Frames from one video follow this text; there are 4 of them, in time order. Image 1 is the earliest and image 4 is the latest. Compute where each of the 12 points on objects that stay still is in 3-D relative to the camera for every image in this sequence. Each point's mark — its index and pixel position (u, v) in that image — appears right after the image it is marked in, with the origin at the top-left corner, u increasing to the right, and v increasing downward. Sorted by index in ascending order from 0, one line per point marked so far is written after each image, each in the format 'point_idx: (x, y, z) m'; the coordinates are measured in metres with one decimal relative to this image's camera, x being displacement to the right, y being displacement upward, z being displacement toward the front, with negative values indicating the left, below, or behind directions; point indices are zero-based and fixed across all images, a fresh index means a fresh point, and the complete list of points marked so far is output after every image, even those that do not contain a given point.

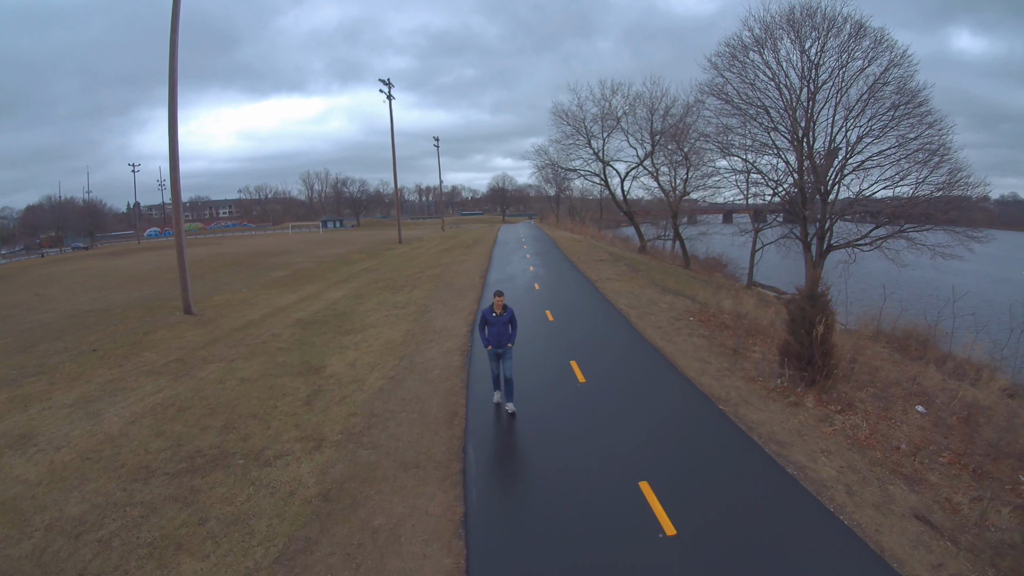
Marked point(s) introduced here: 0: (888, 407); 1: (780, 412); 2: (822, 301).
0: (+5.4, -1.6, +7.0) m
1: (+3.7, -1.7, +7.0) m
2: (+4.5, -0.2, +7.2) m
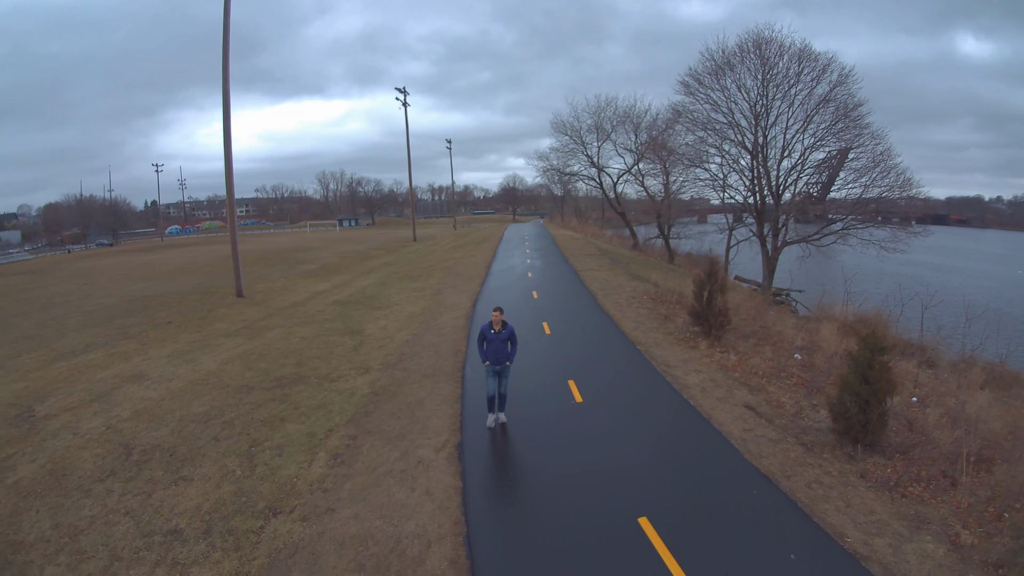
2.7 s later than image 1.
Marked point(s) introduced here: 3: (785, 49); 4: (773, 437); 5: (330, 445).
0: (+5.1, -1.2, +10.0) m
1: (+3.4, -1.2, +10.1) m
2: (+4.2, +0.3, +10.3) m
3: (+10.2, +8.9, +18.4) m
4: (+3.7, -2.1, +7.2) m
5: (-2.7, -2.3, +7.3) m
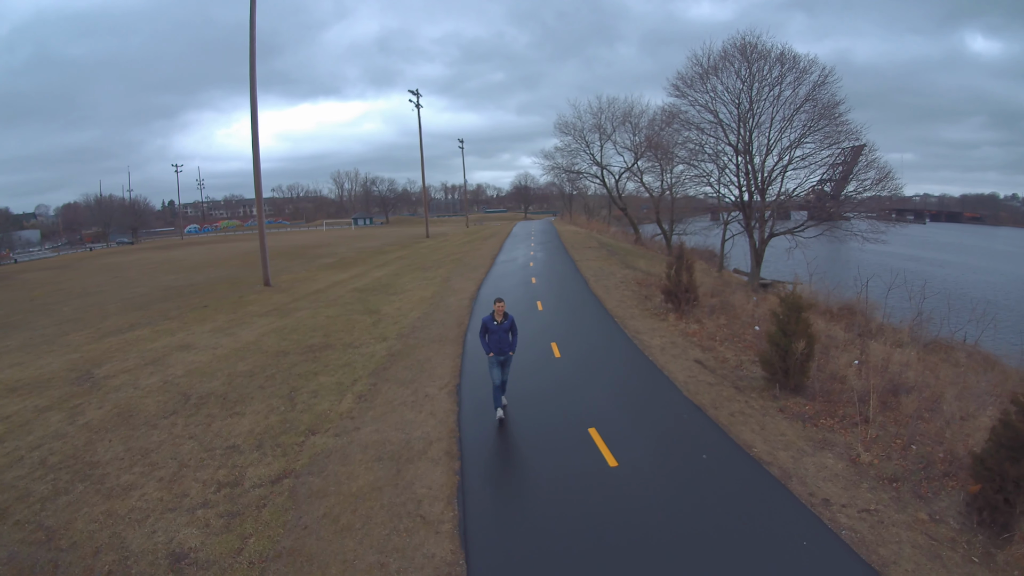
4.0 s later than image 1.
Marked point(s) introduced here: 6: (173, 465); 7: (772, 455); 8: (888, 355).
0: (+5.0, -0.8, +11.5) m
1: (+3.3, -0.8, +11.6) m
2: (+4.1, +0.7, +11.8) m
3: (+10.3, +9.4, +19.8) m
4: (+3.5, -1.7, +8.7) m
5: (-2.9, -1.8, +9.0) m
6: (-5.1, -2.7, +7.4) m
7: (+3.5, -2.2, +6.7) m
8: (+7.6, -1.3, +9.9) m
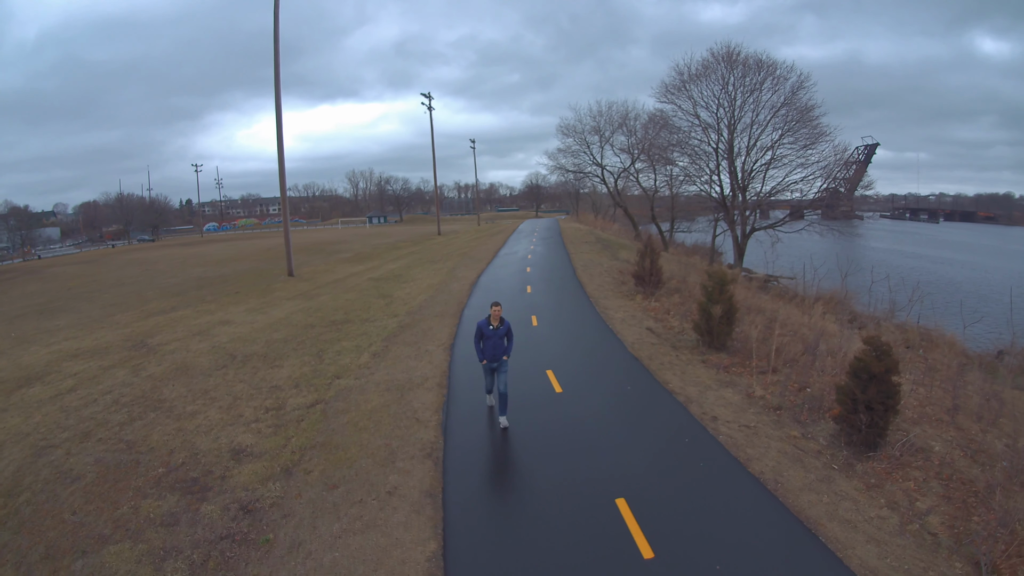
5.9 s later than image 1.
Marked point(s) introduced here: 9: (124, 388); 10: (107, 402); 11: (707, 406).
0: (+4.7, -0.3, +13.4) m
1: (+3.0, -0.4, +13.5) m
2: (+3.9, +1.1, +13.7) m
3: (+10.3, +9.8, +21.5) m
4: (+3.2, -1.2, +10.6) m
5: (-3.2, -1.4, +11.1) m
6: (-5.5, -2.2, +9.6) m
7: (+3.1, -1.8, +8.7) m
8: (+7.2, -0.9, +11.8) m
9: (-8.6, -2.2, +11.0) m
10: (-8.3, -2.4, +10.3) m
11: (+3.3, -2.0, +8.2) m
